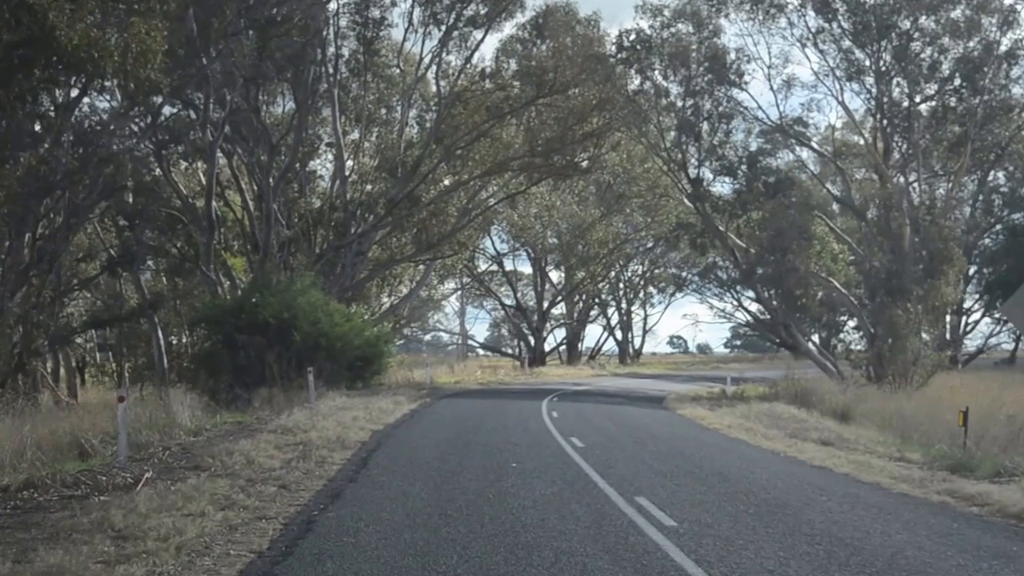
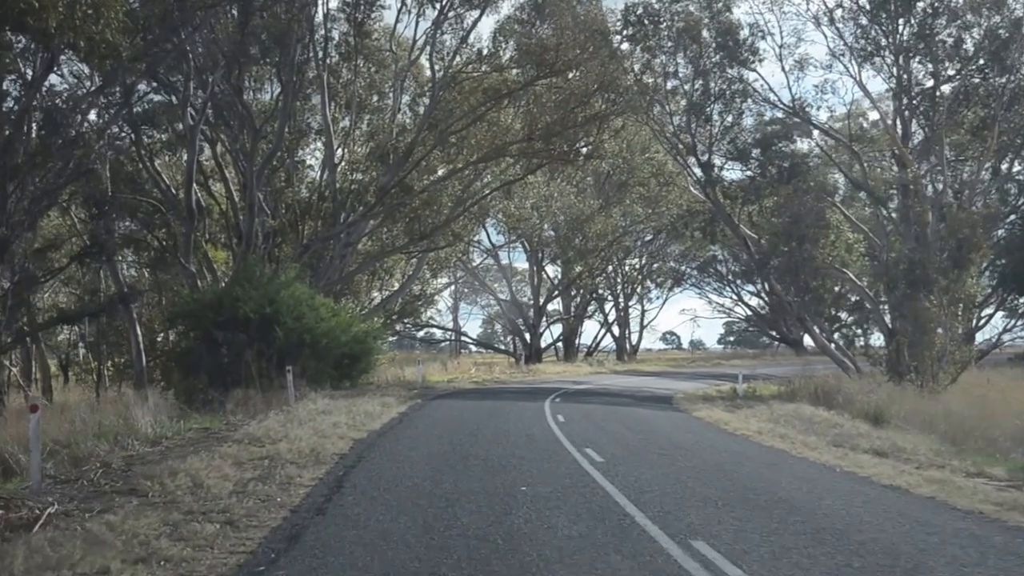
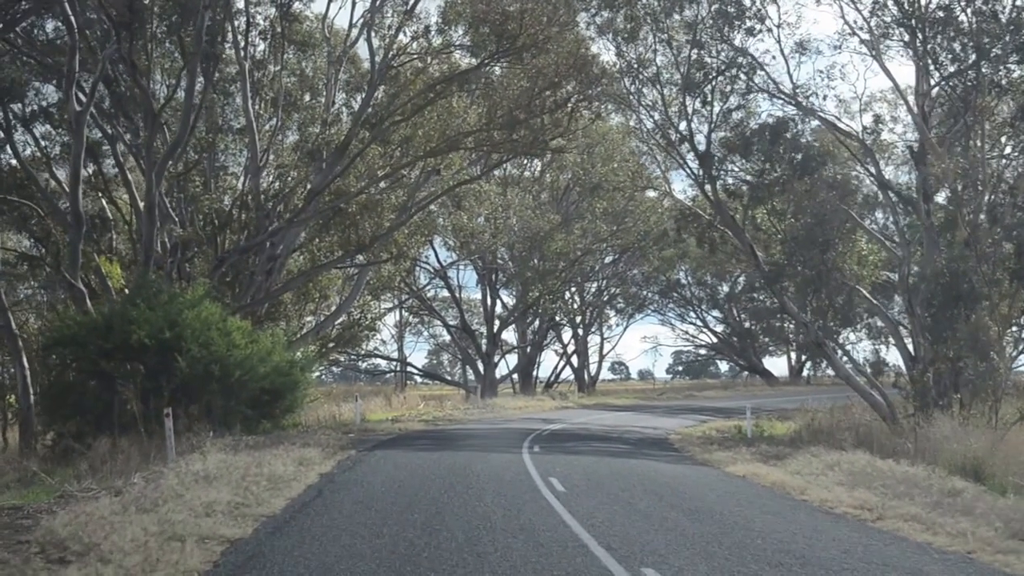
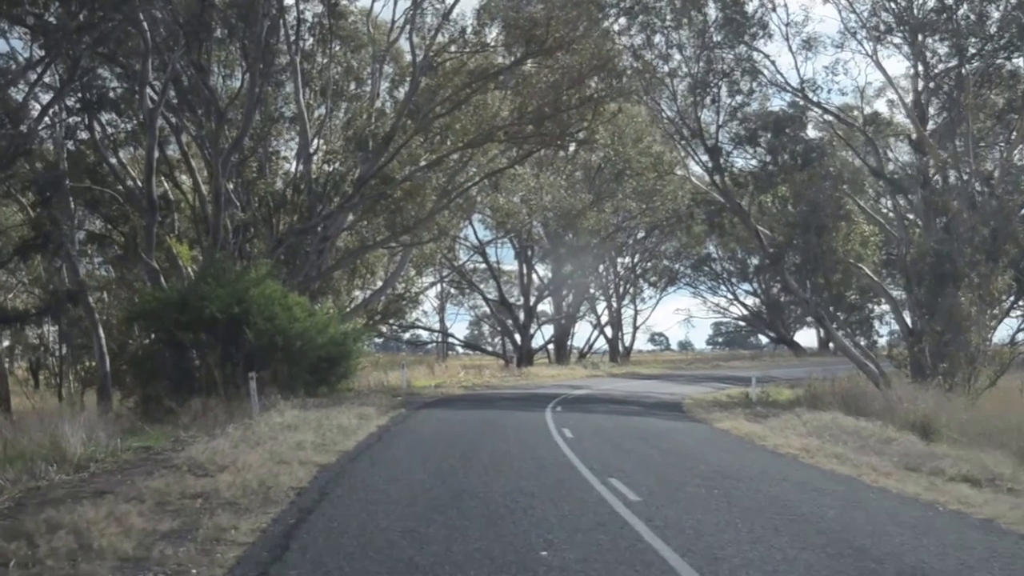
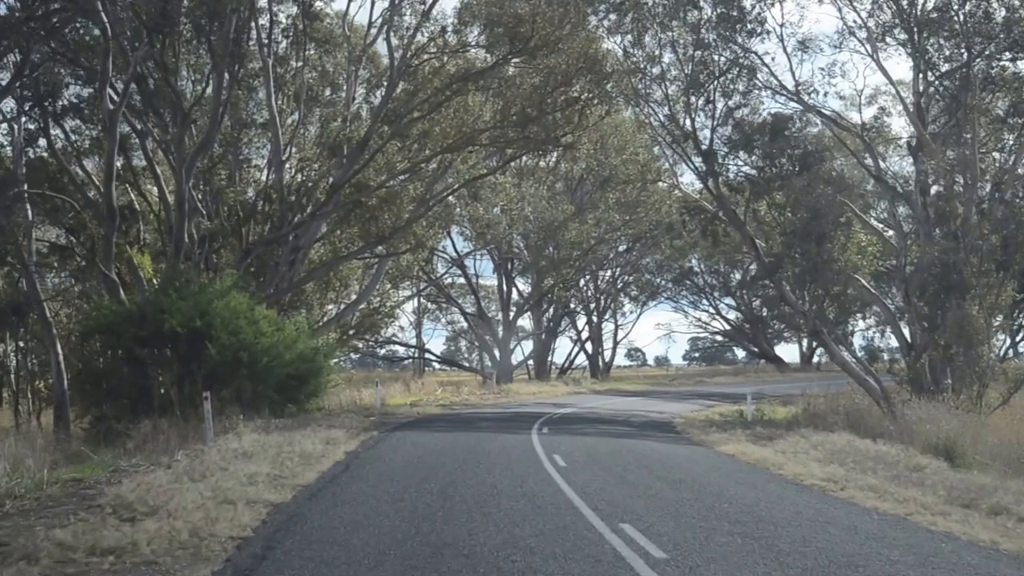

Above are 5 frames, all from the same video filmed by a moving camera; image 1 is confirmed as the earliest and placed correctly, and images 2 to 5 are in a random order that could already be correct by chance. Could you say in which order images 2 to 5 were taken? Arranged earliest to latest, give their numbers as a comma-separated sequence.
2, 4, 5, 3
